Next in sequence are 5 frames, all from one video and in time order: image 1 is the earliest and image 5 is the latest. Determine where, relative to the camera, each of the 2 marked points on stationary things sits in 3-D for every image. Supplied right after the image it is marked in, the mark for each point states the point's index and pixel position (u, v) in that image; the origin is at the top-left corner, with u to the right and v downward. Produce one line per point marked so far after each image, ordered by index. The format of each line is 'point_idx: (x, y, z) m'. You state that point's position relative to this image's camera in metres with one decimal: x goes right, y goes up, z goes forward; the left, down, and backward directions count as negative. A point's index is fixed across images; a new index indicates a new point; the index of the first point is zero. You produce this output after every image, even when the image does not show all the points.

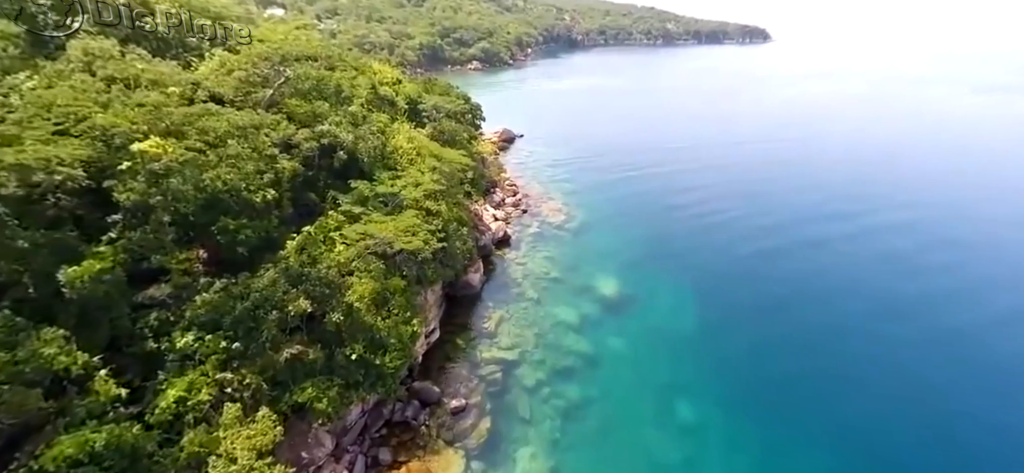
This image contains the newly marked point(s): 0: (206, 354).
0: (-9.1, -3.5, +14.9) m
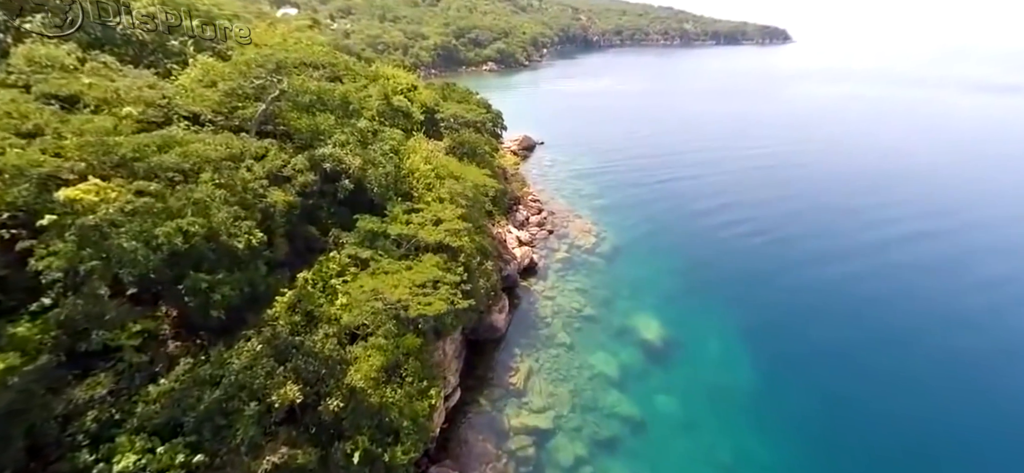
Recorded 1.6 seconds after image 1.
0: (-7.9, -5.2, +11.1) m
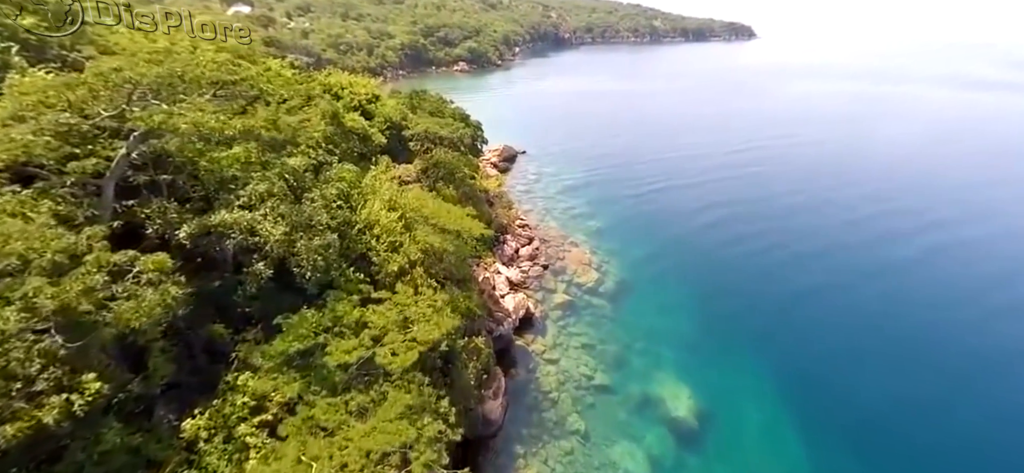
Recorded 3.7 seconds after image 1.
0: (-7.1, -7.9, +4.5) m
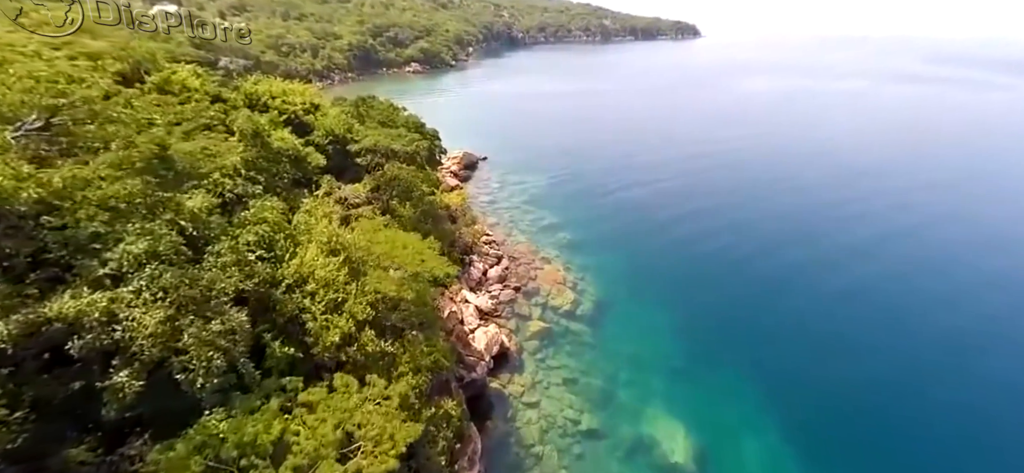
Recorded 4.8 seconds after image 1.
0: (-6.5, -9.5, +0.7) m
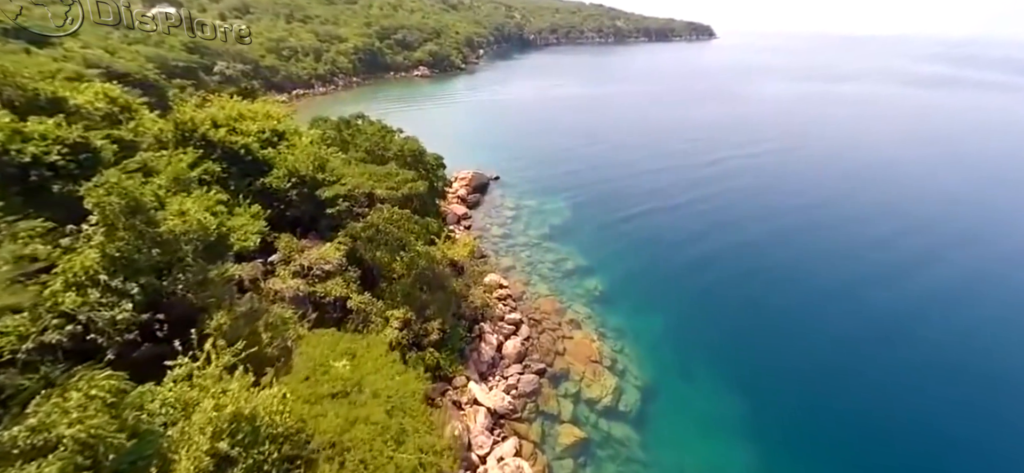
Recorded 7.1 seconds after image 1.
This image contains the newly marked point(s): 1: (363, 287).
0: (-6.0, -12.5, -6.2) m
1: (-5.4, -1.6, +18.6) m
